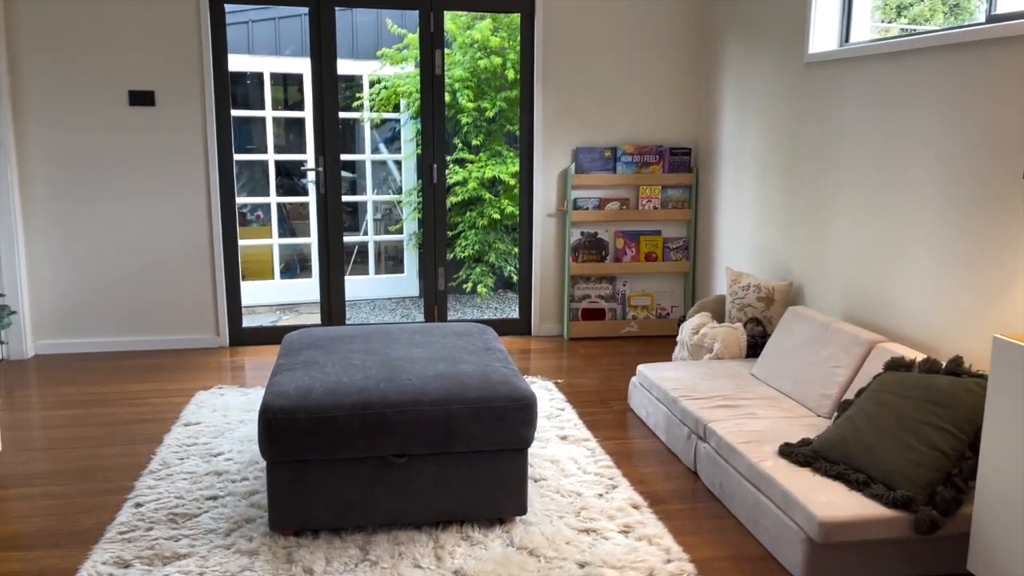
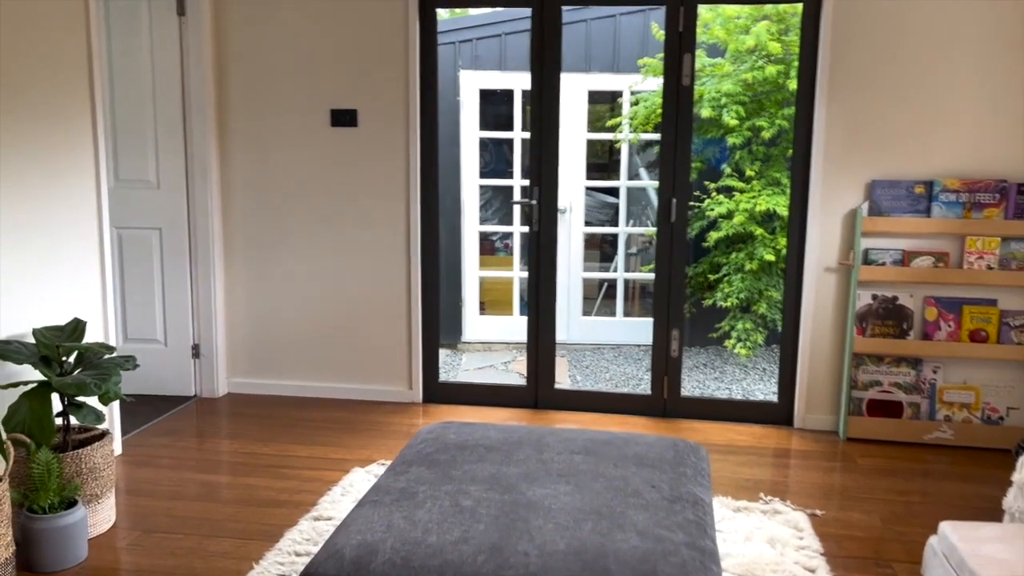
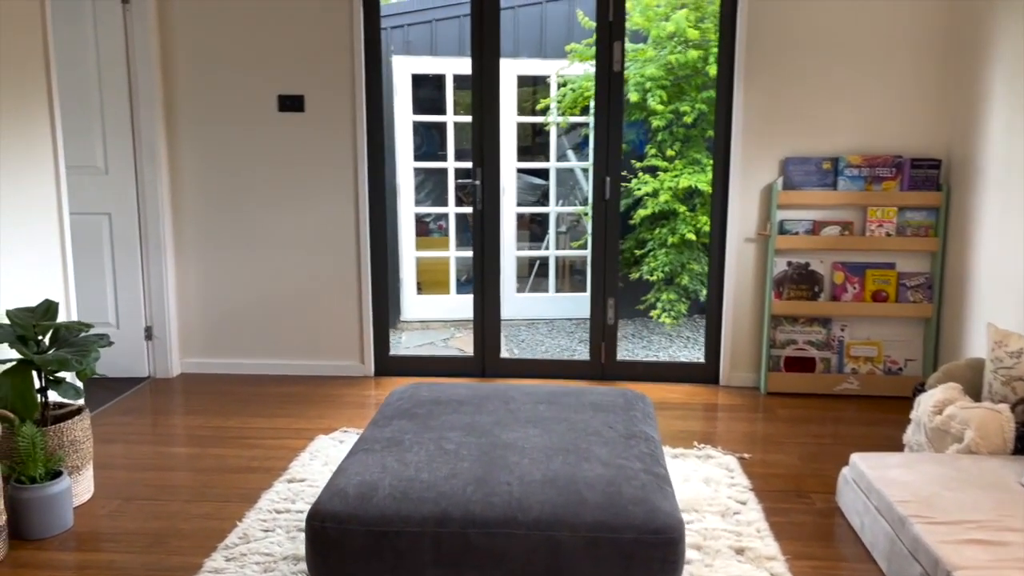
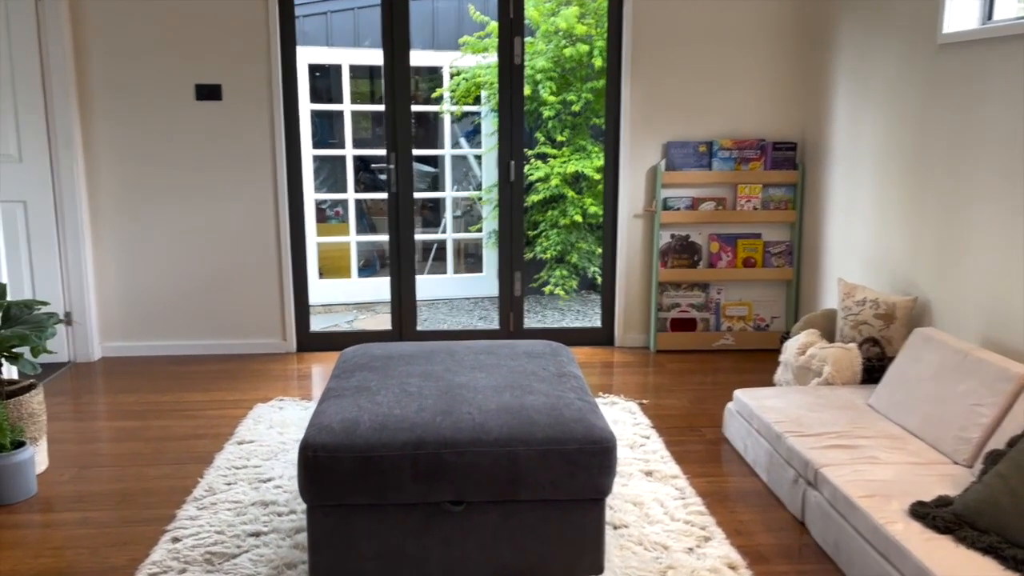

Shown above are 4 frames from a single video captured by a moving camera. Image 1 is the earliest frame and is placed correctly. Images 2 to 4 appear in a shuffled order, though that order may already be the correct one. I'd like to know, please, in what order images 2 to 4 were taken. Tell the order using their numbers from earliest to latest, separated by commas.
4, 3, 2
